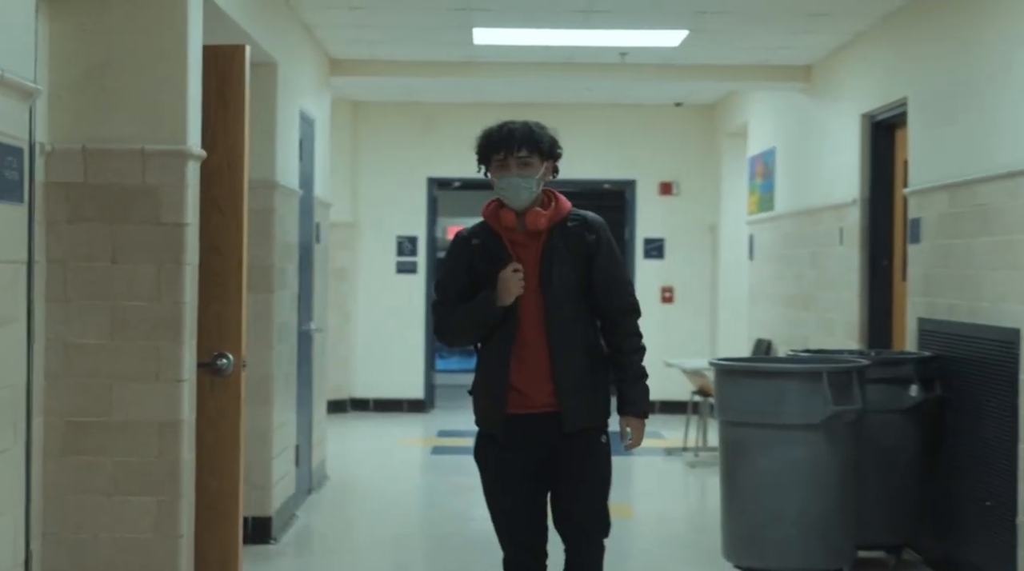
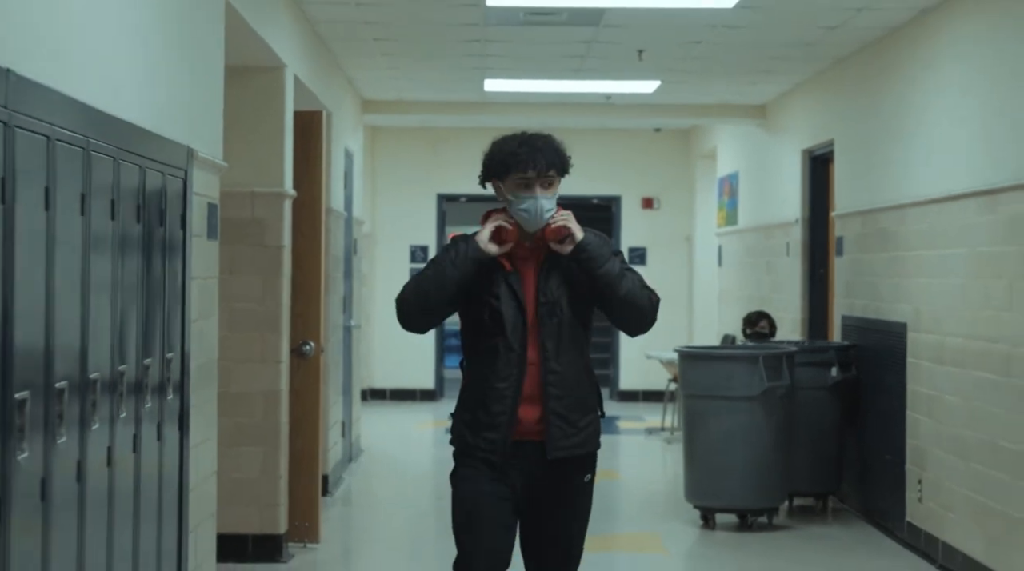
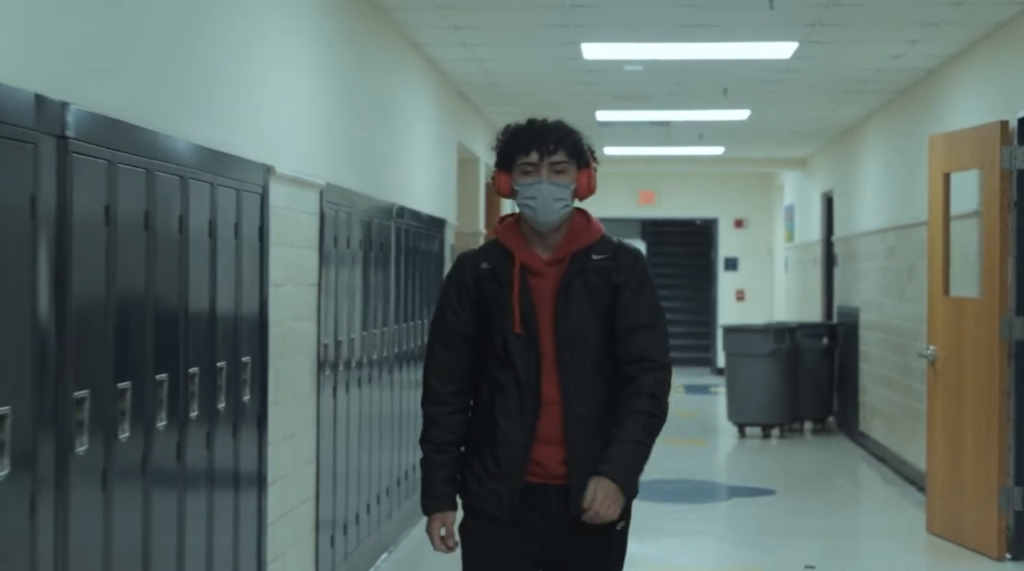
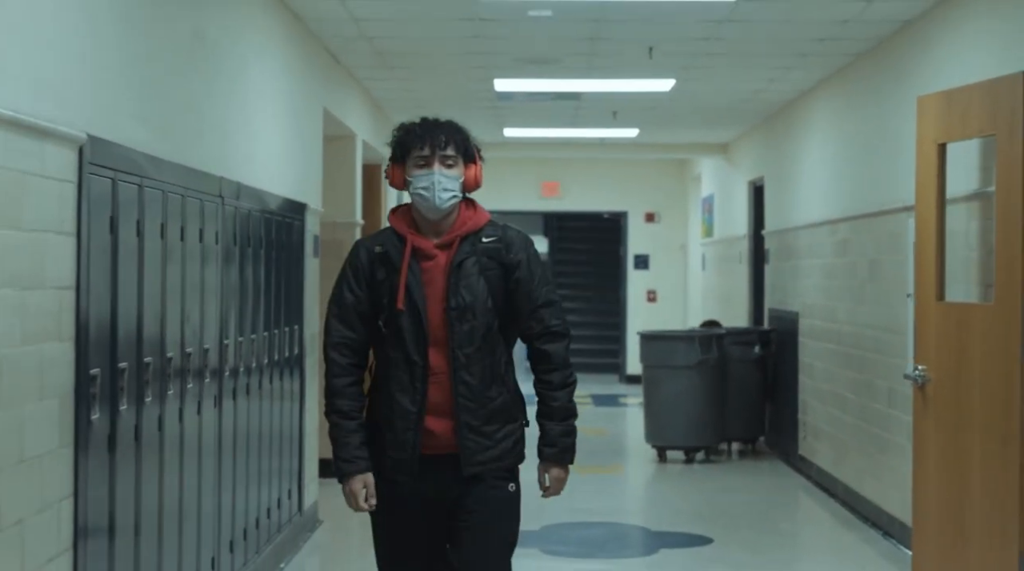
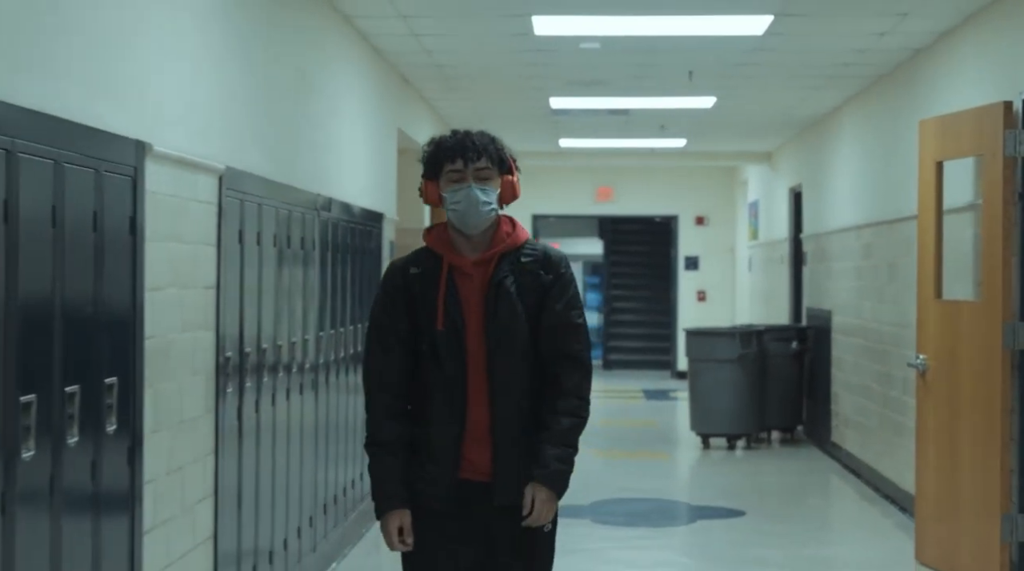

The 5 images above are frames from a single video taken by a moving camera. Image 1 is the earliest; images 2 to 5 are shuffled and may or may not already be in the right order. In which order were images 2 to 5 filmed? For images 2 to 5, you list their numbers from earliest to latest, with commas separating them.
2, 4, 5, 3
